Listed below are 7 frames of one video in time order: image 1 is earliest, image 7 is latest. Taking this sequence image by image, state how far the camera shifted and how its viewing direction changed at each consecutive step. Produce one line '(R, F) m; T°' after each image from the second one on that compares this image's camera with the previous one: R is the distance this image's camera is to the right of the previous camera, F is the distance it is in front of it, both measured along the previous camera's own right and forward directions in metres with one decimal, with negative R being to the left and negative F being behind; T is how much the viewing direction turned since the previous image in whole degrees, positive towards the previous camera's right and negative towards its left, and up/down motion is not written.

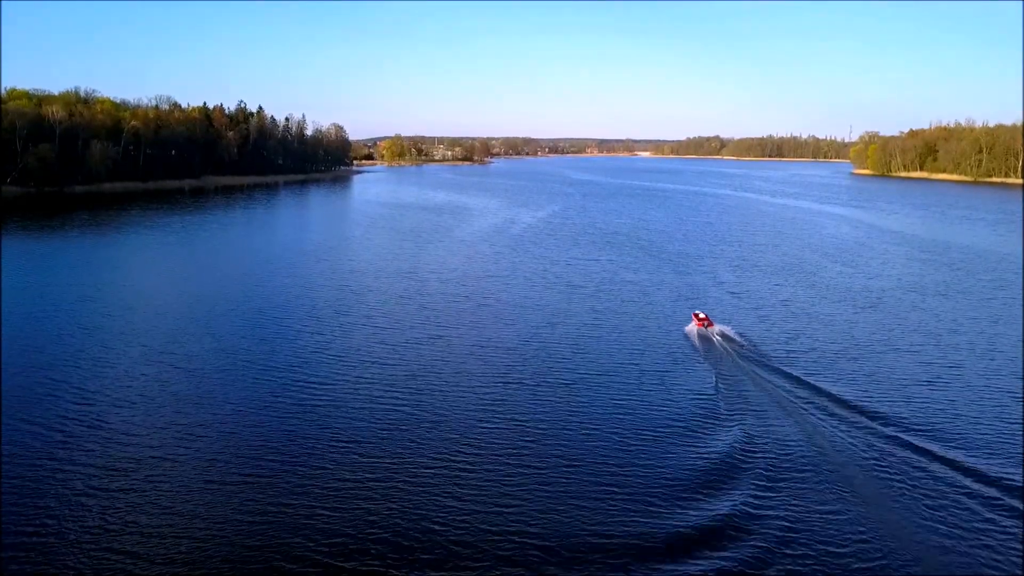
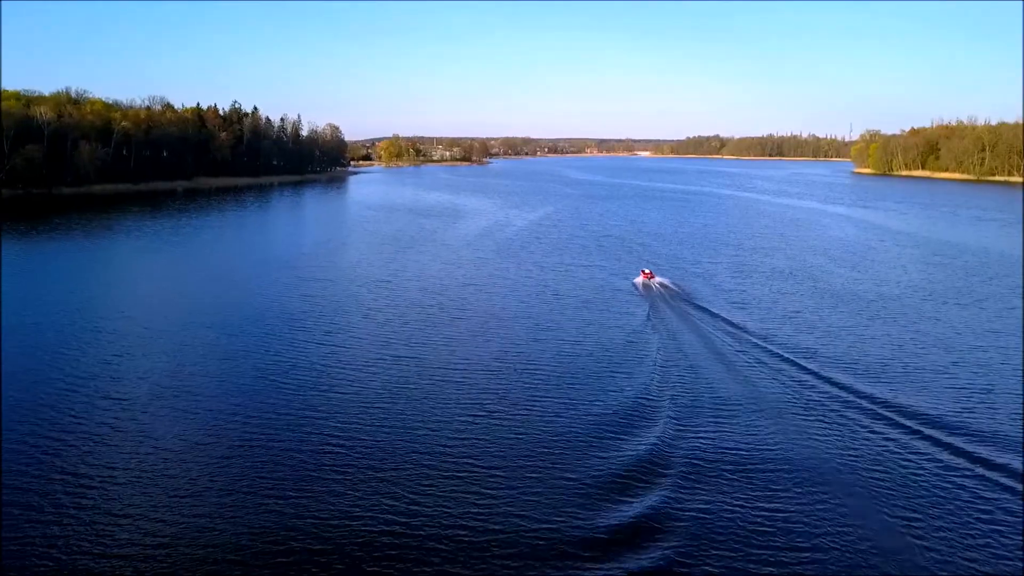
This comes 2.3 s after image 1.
(+0.2, +0.8) m; 0°
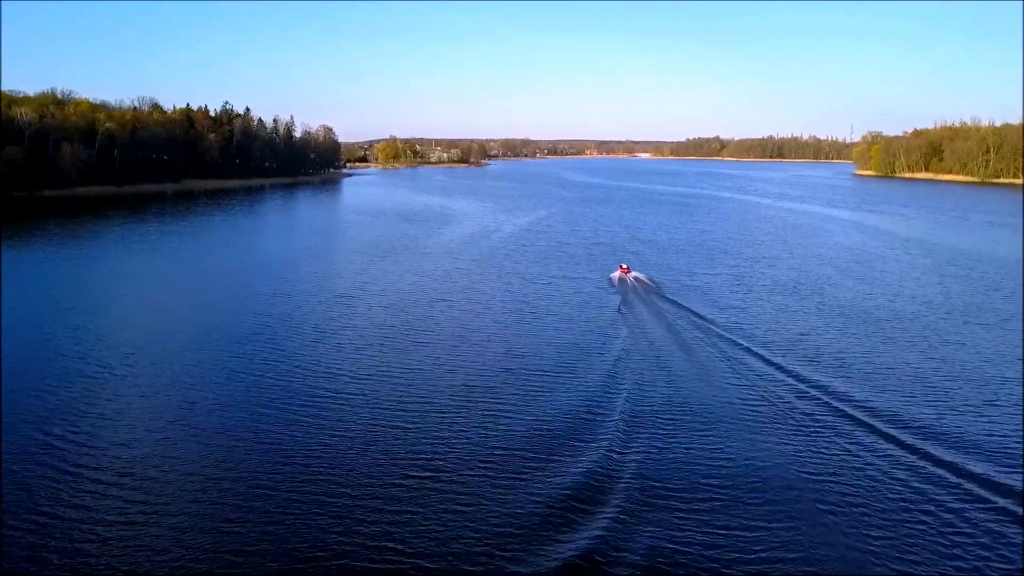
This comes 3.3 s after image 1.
(+0.4, +1.2) m; 0°
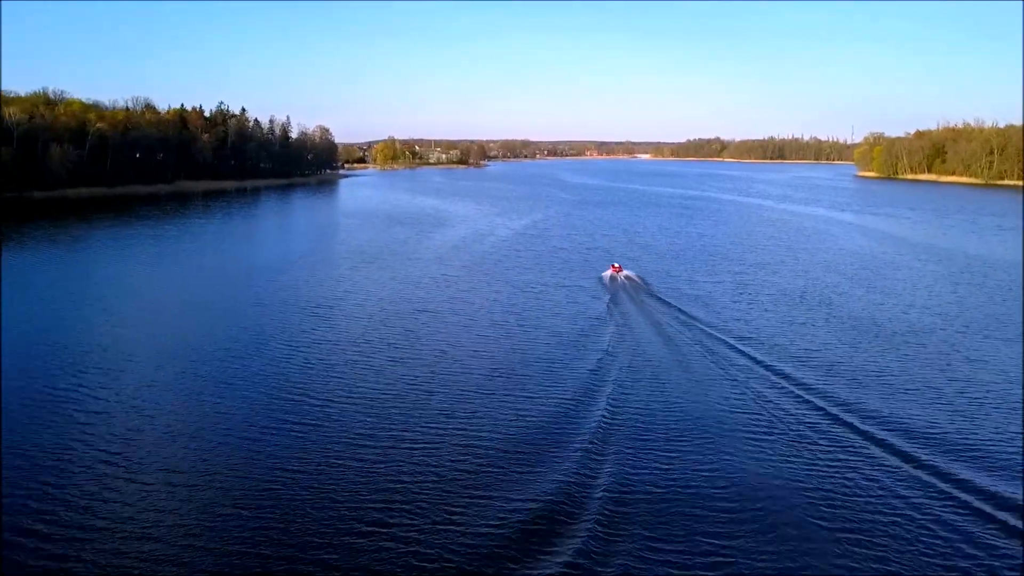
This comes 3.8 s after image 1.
(+0.2, +0.7) m; 0°
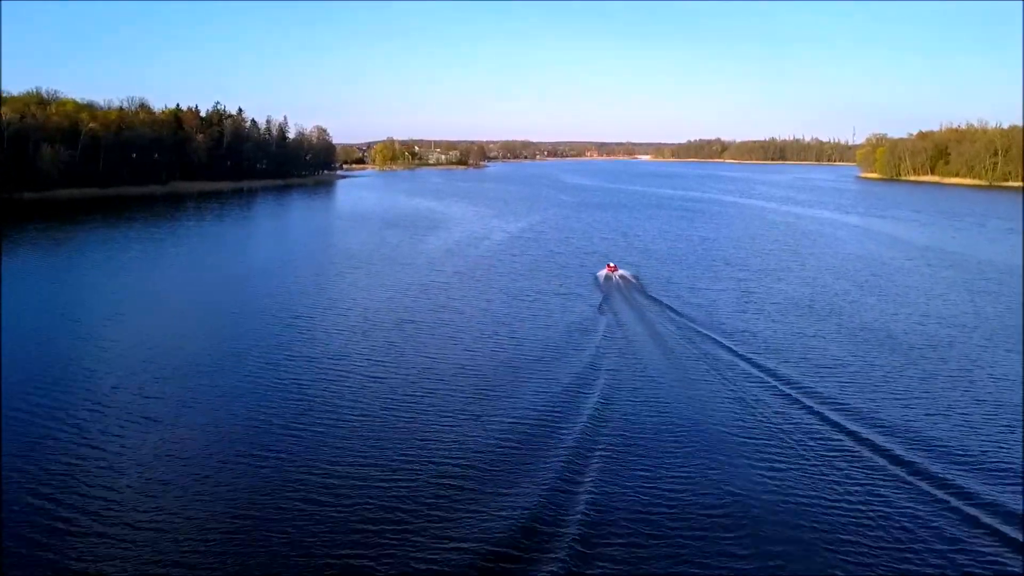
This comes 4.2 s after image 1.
(+0.1, +0.6) m; 0°
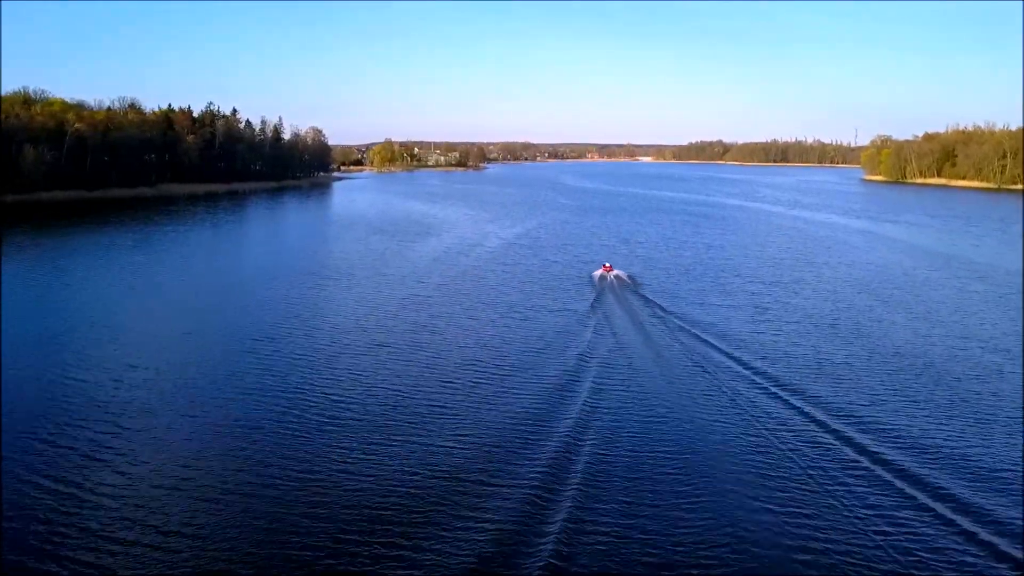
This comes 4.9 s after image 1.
(+0.2, +1.2) m; 0°
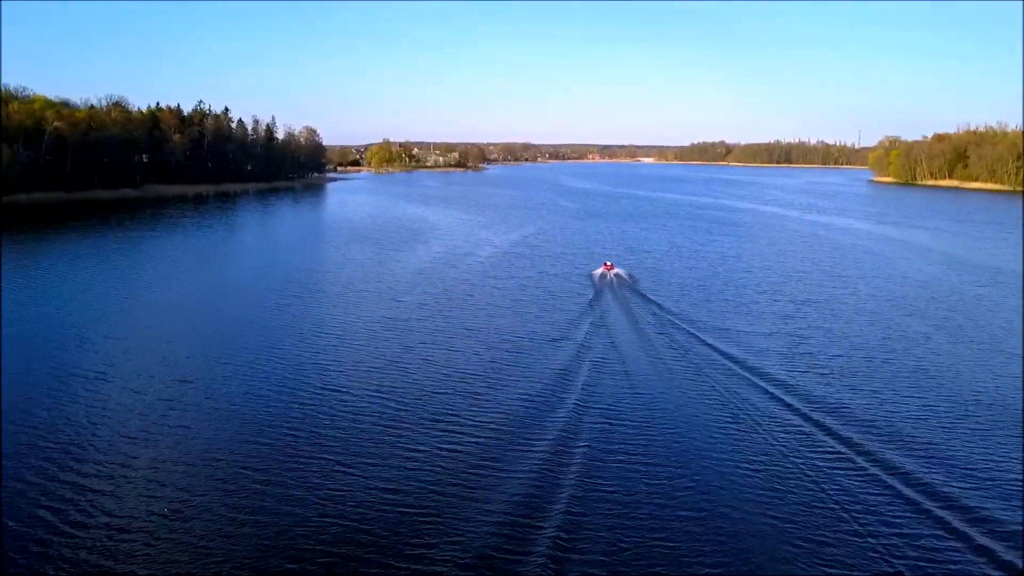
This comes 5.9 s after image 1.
(+0.1, +1.9) m; 0°
